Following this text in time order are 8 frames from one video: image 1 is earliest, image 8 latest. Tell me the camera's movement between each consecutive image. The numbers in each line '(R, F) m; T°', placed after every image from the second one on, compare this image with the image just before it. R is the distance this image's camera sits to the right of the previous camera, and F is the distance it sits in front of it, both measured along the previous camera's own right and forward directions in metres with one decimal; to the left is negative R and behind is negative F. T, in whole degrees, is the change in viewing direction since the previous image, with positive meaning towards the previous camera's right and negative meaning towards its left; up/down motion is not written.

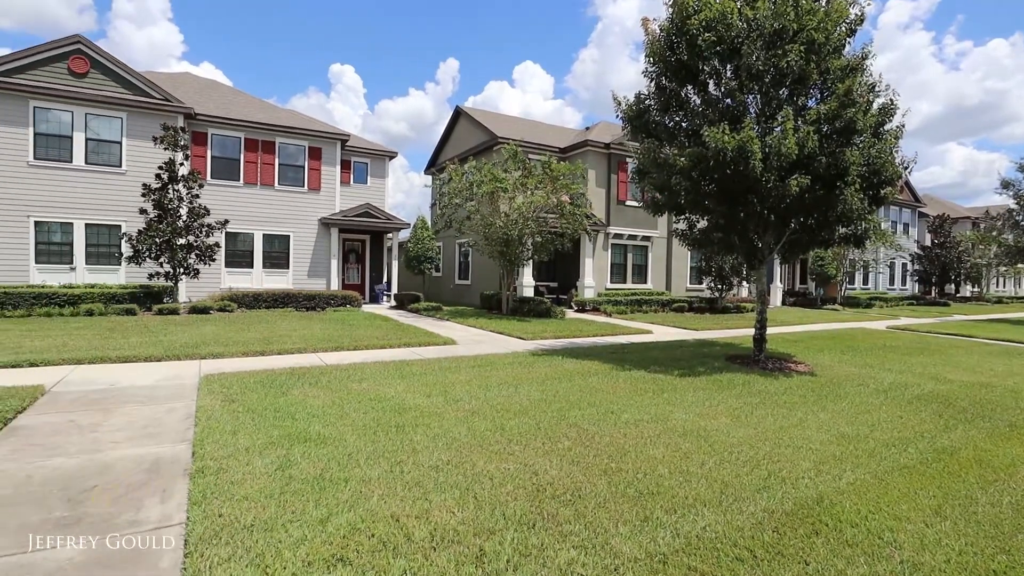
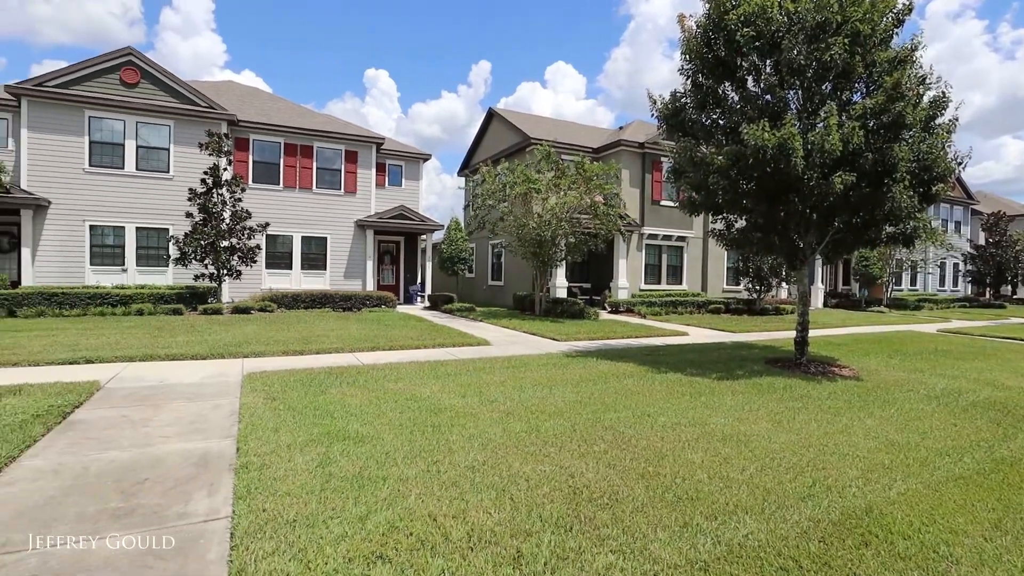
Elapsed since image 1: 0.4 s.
(0.0, 0.0) m; -3°
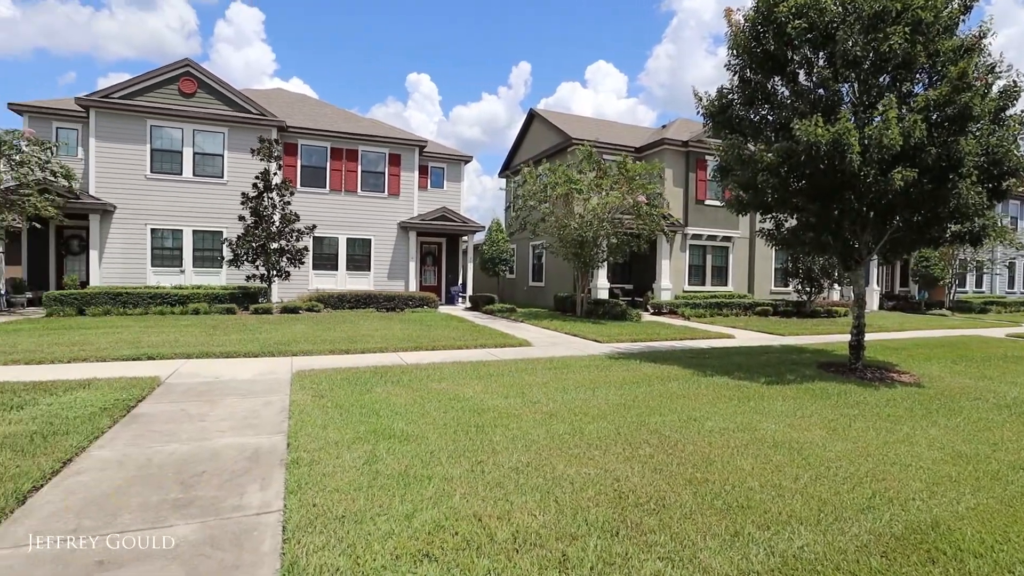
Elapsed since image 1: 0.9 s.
(0.0, 0.0) m; -4°
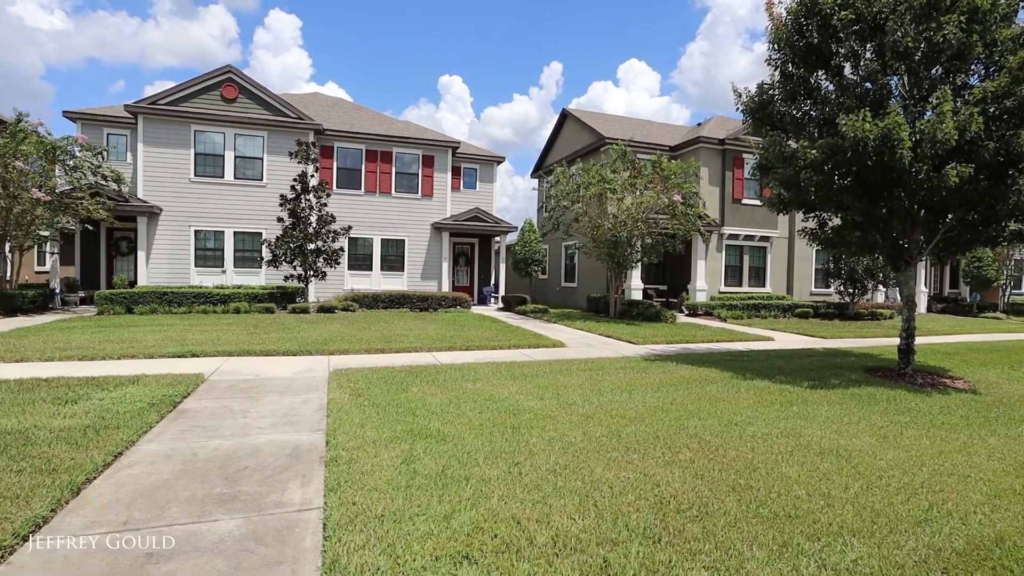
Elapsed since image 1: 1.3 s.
(-0.1, 0.0) m; -3°
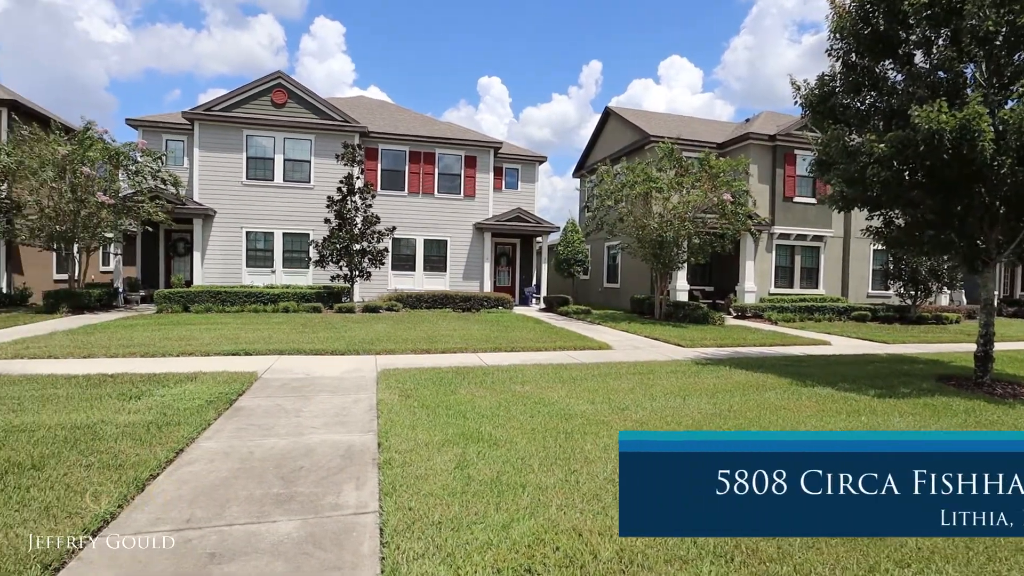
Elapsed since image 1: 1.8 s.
(-0.1, +0.1) m; -4°
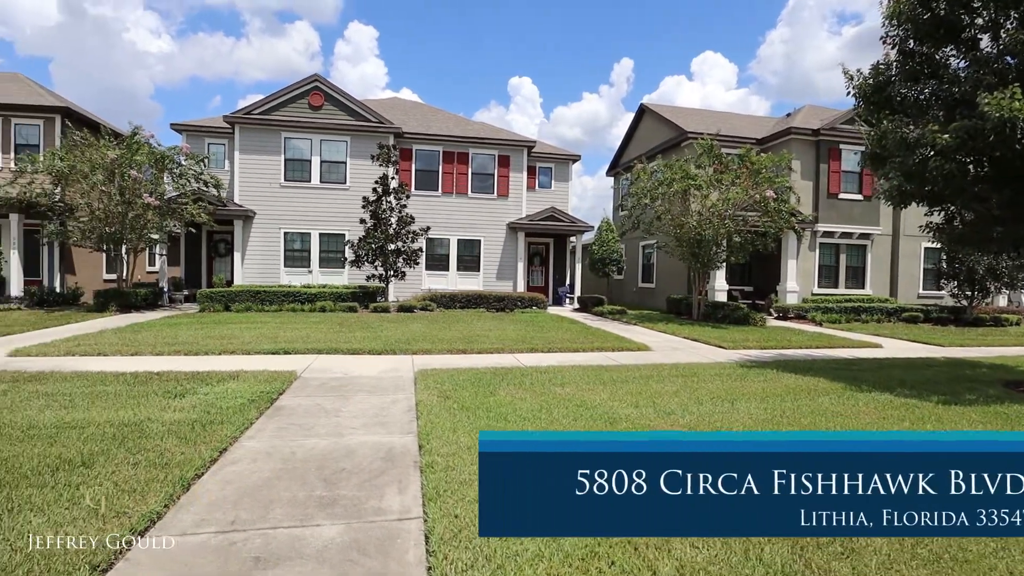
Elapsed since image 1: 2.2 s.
(-0.1, +0.1) m; -3°
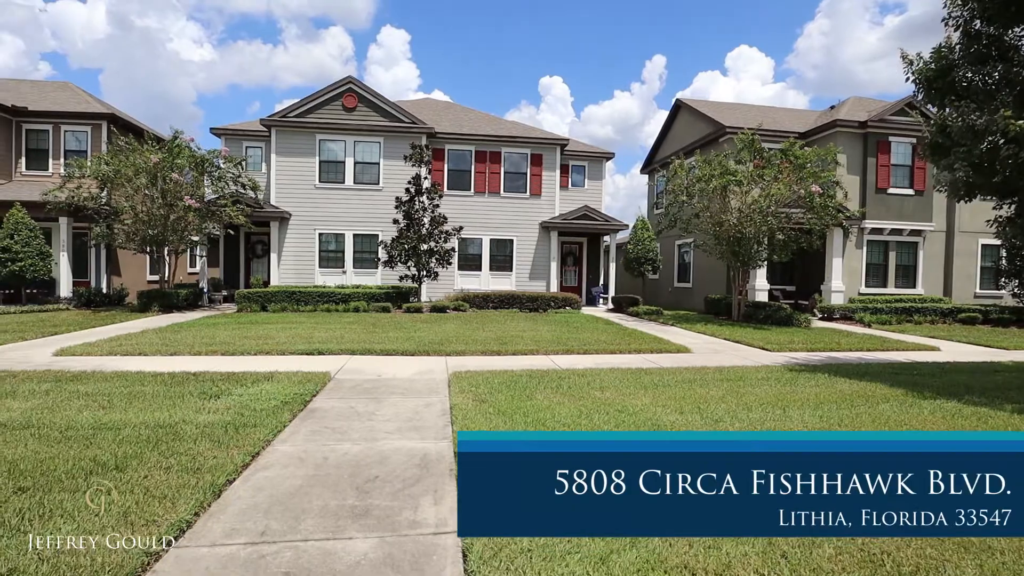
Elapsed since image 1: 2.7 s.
(-0.1, +0.2) m; -3°
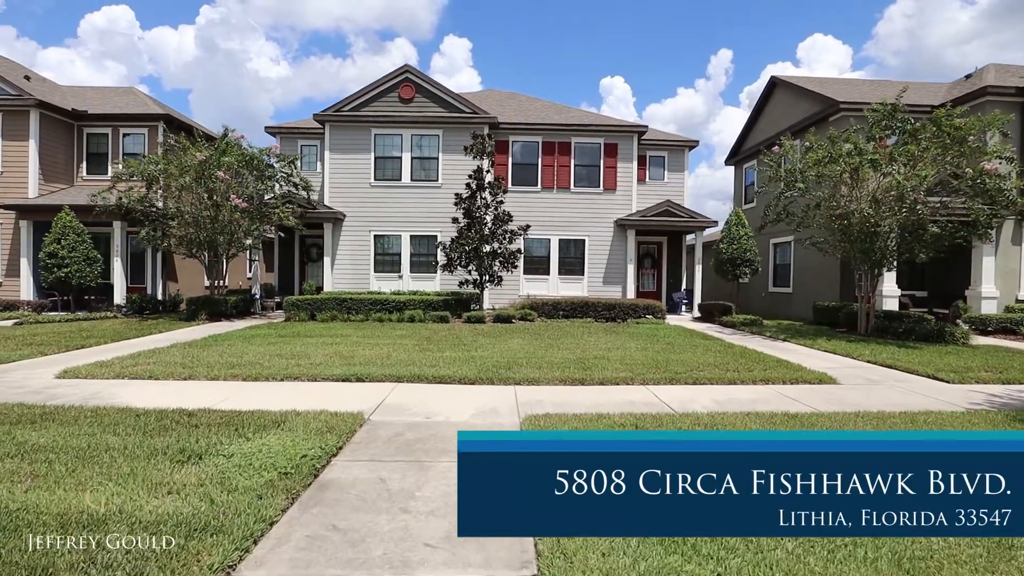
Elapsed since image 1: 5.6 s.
(-0.3, +2.0) m; -6°
